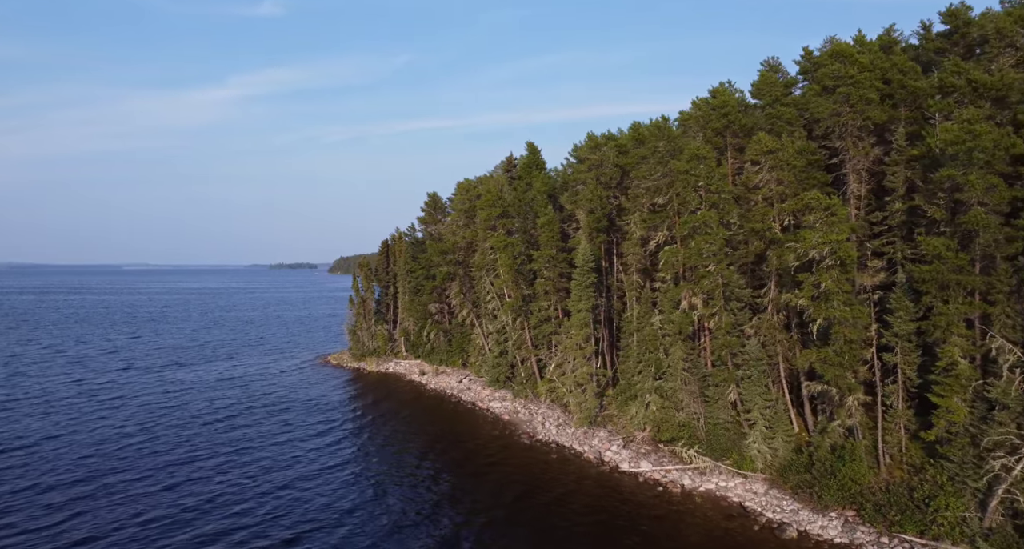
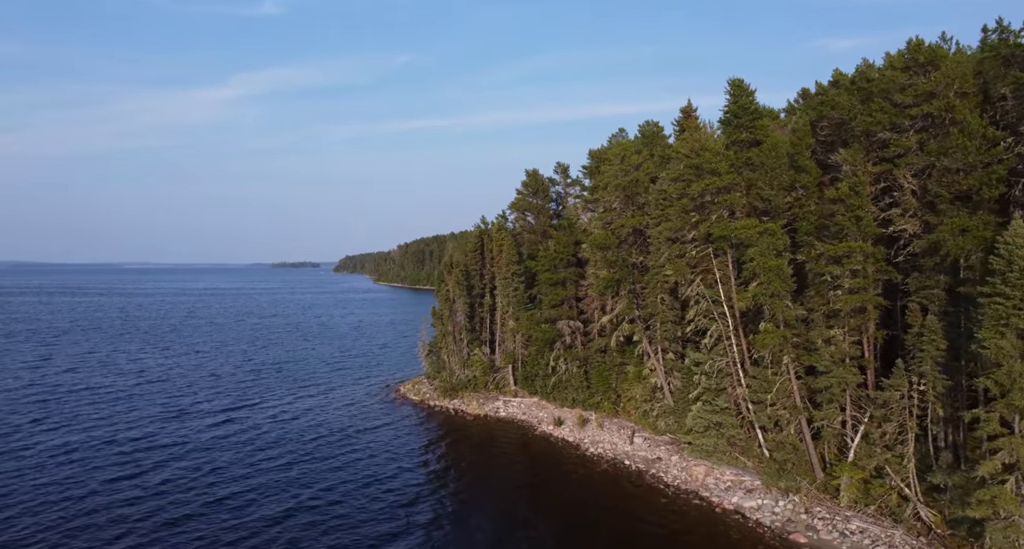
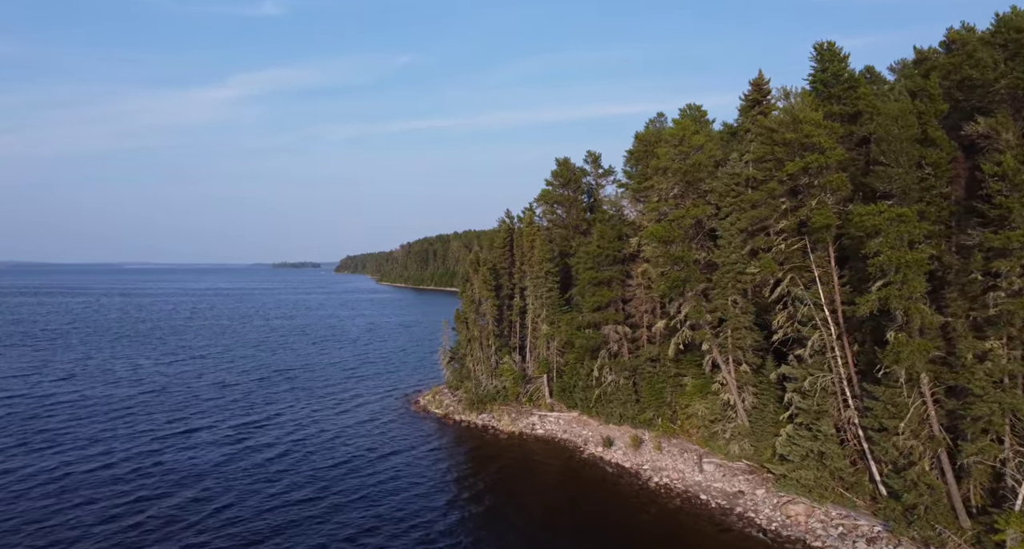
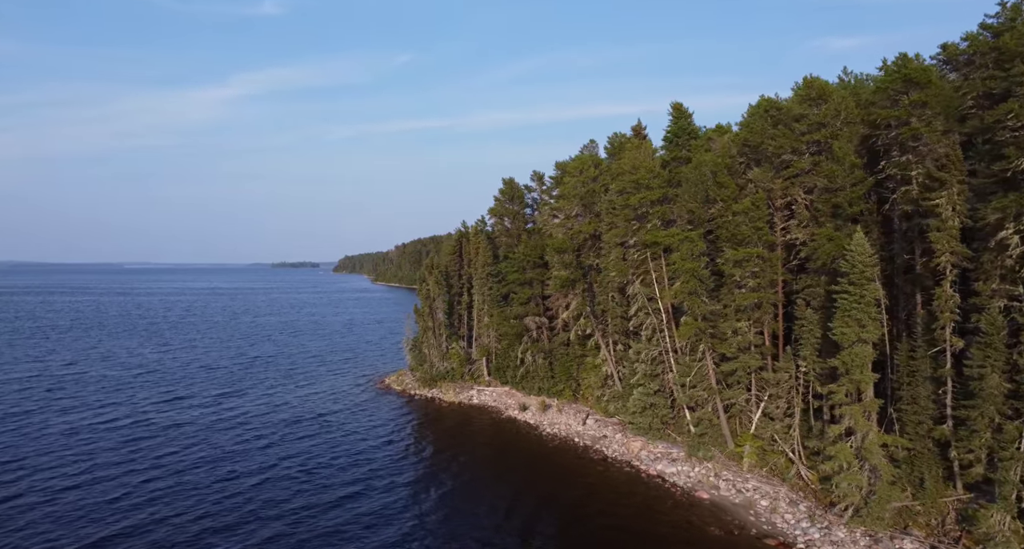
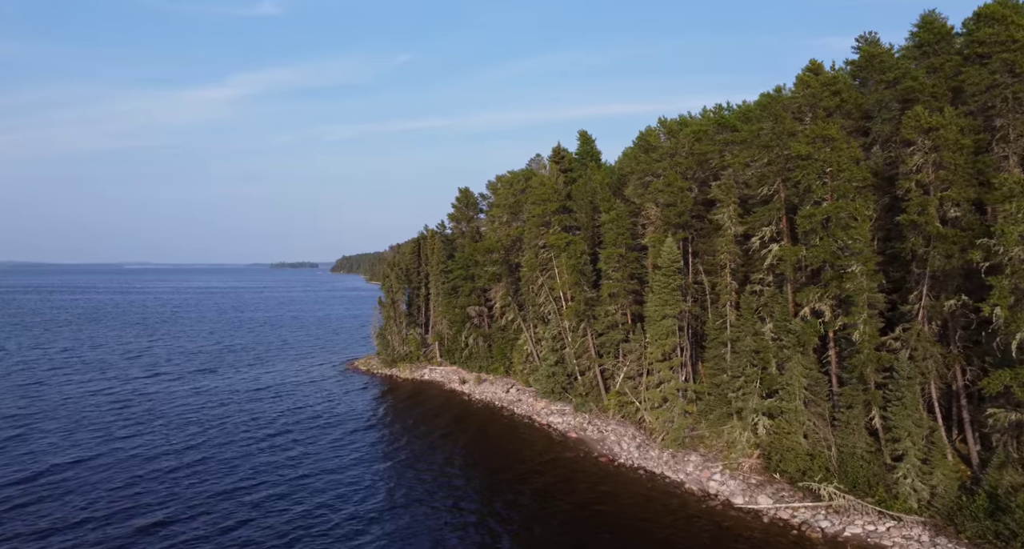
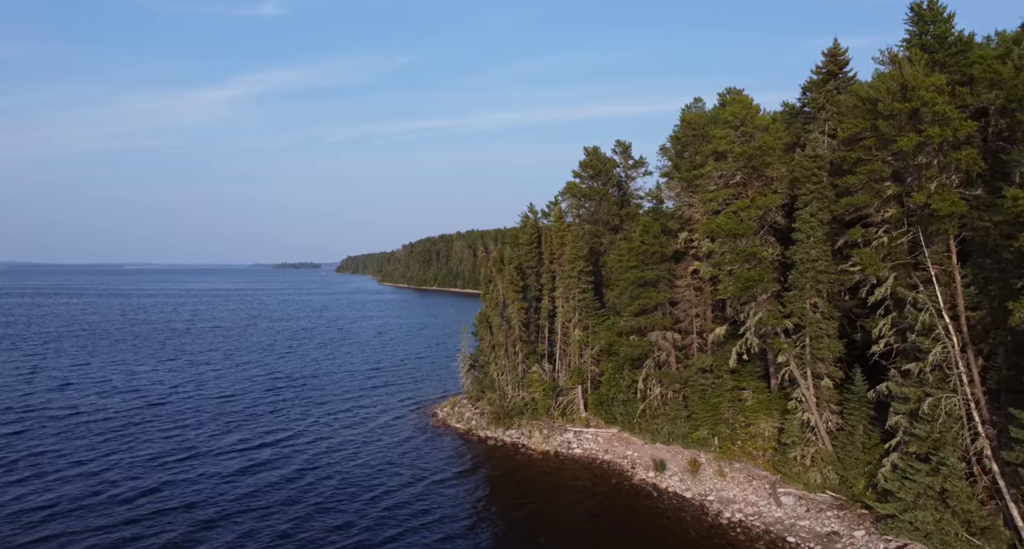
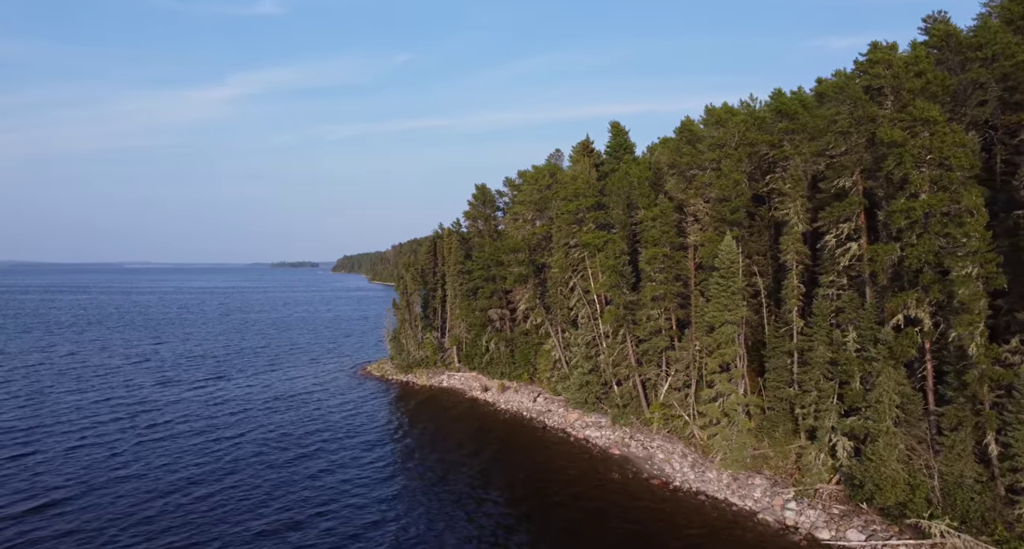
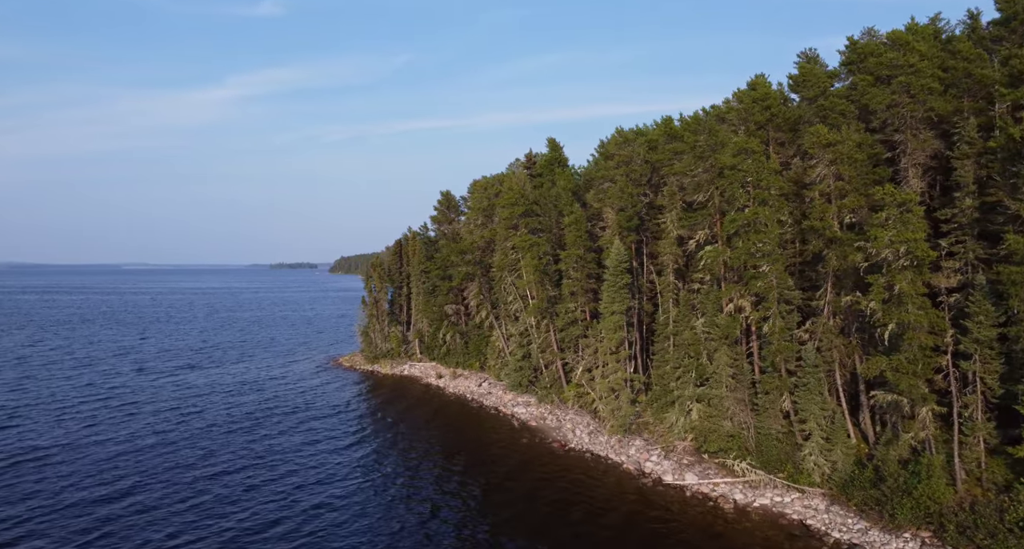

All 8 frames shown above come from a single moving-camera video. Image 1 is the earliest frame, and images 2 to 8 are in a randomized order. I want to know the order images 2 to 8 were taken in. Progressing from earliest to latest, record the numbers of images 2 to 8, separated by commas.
8, 5, 7, 4, 2, 3, 6
